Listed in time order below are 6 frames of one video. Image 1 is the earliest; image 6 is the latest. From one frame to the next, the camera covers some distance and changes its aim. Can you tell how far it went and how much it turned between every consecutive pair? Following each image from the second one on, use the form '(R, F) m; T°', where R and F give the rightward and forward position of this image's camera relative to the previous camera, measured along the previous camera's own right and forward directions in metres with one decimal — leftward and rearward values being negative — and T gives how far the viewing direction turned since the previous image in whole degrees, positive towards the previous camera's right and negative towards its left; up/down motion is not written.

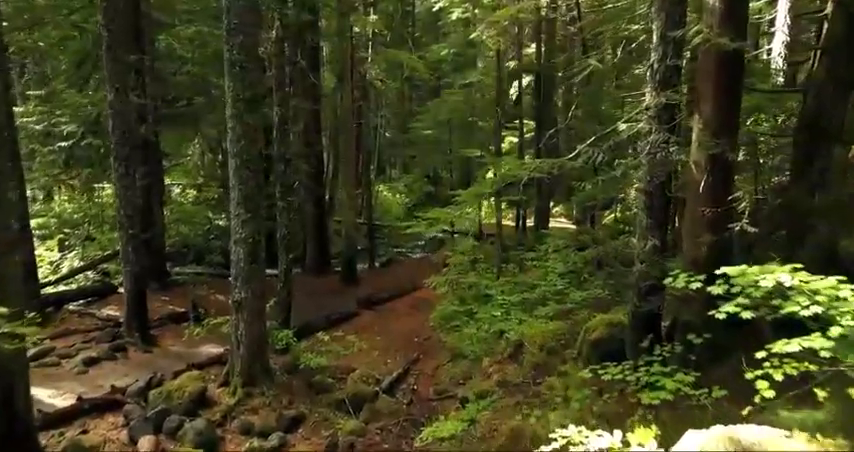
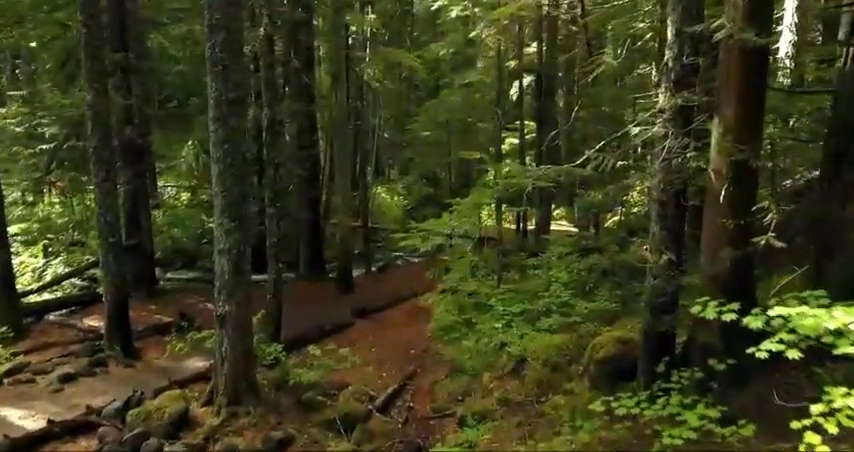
(0.0, +0.6) m; 0°
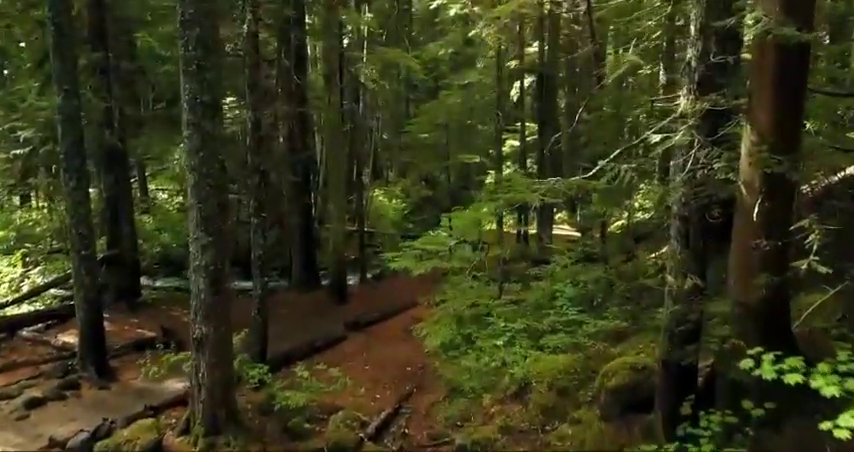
(+0.1, +0.8) m; 0°
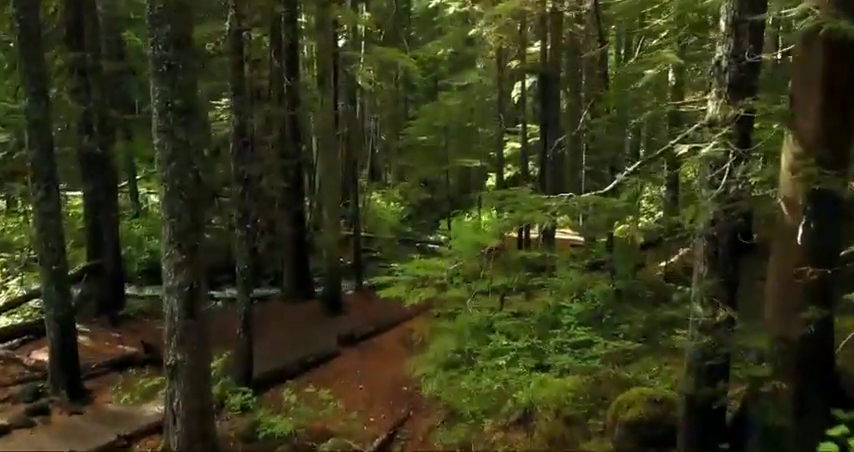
(0.0, +0.7) m; 0°
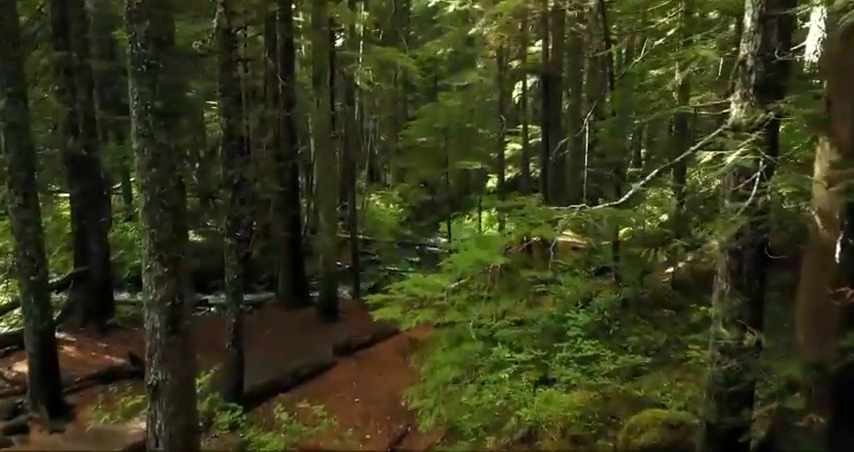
(0.0, +0.5) m; 0°
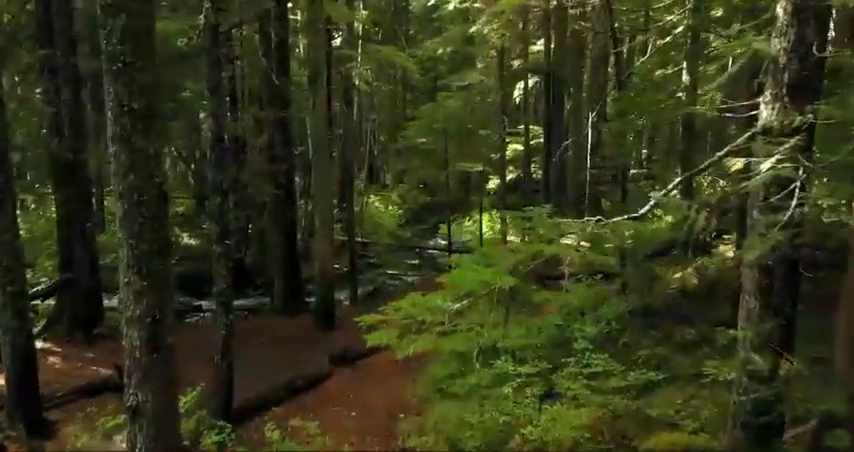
(0.0, +0.5) m; 0°
